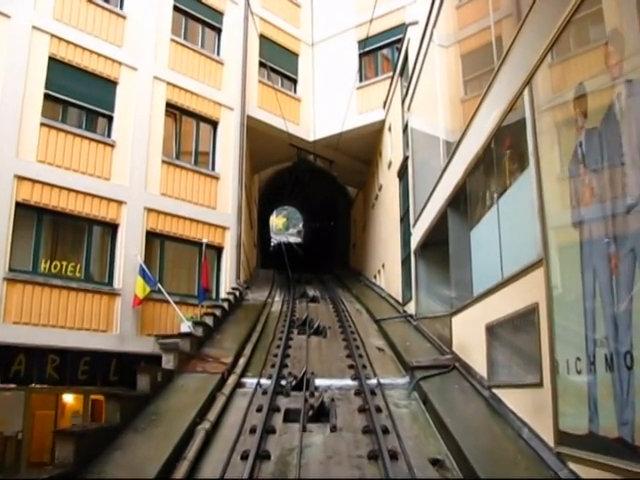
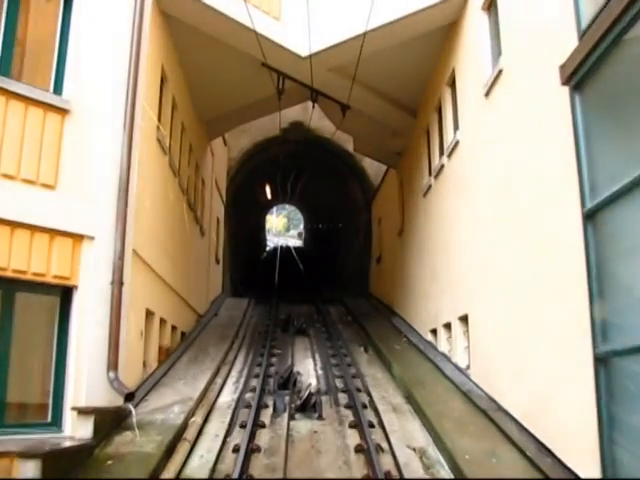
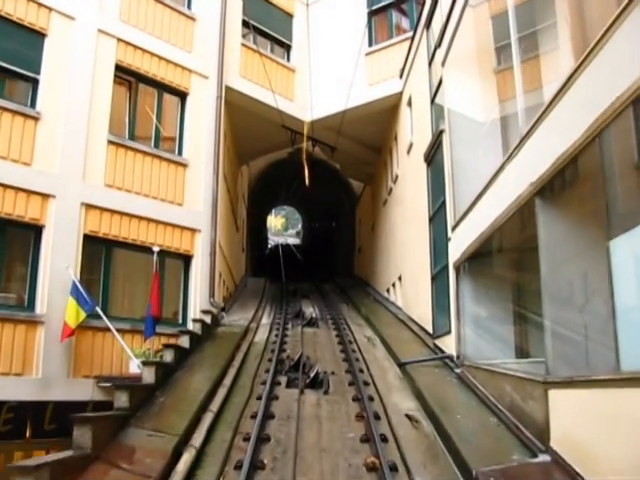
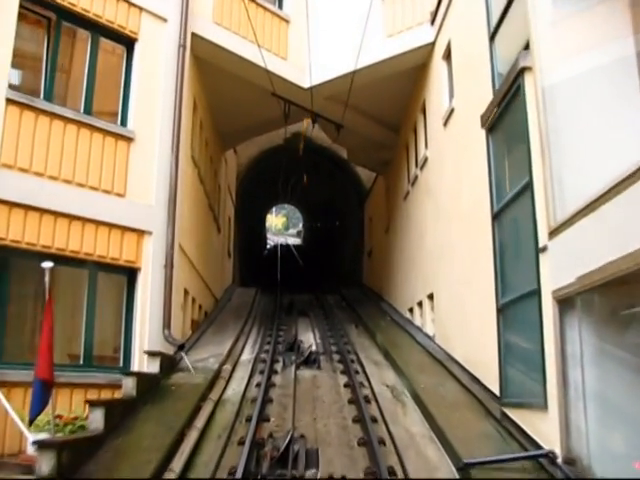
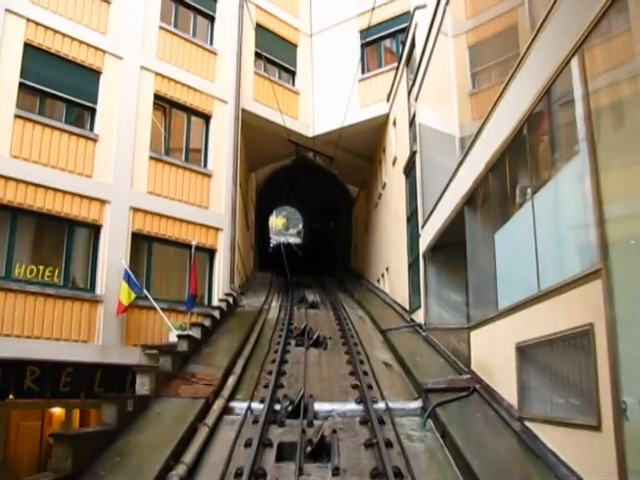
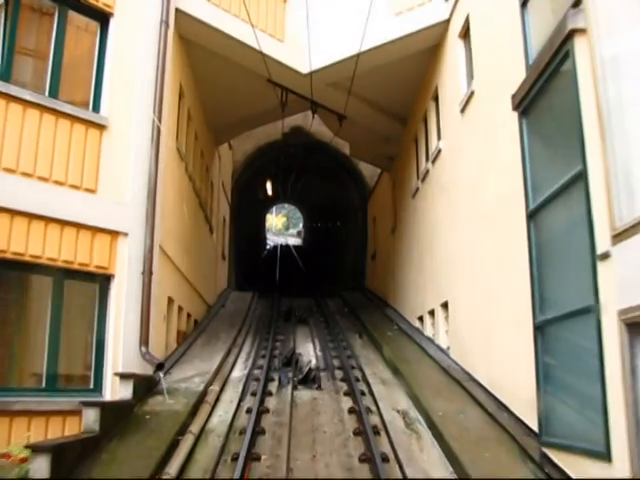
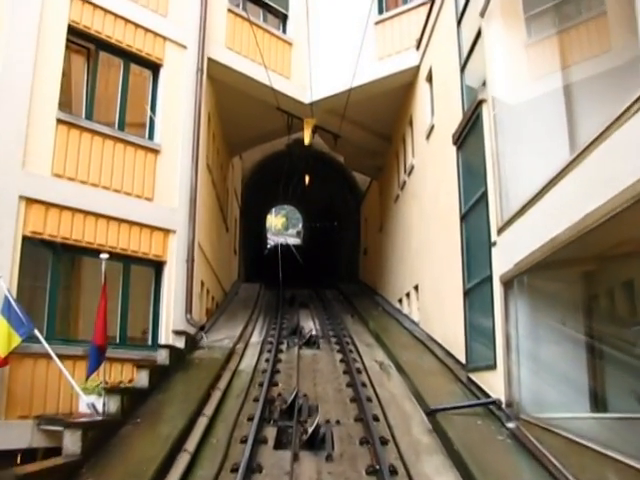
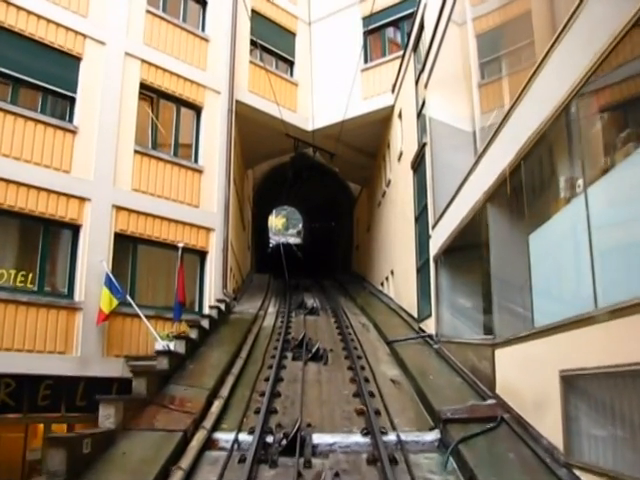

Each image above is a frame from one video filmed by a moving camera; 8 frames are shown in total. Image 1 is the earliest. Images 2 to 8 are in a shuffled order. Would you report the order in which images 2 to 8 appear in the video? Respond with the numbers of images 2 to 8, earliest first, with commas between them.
5, 8, 3, 7, 4, 6, 2
